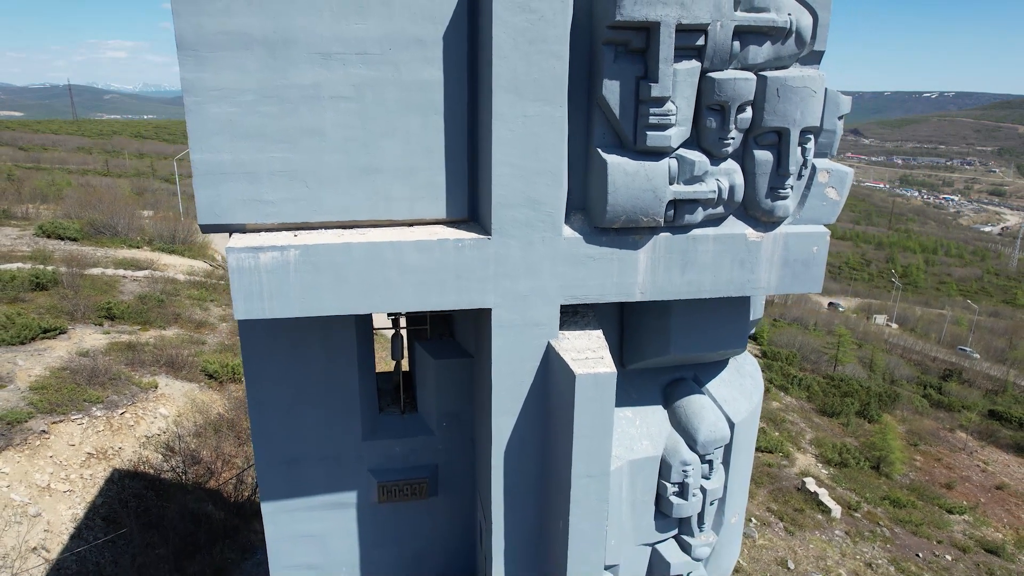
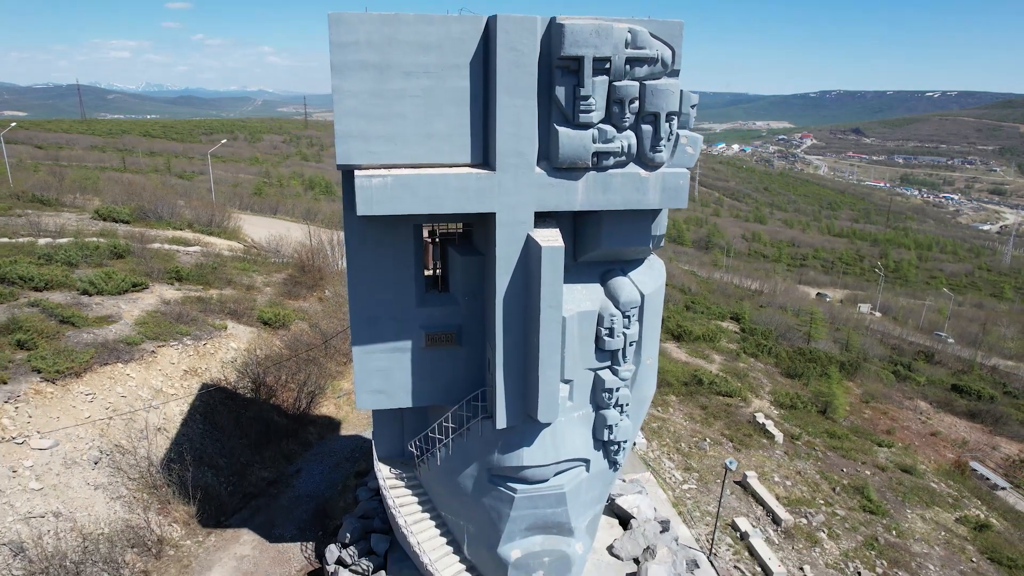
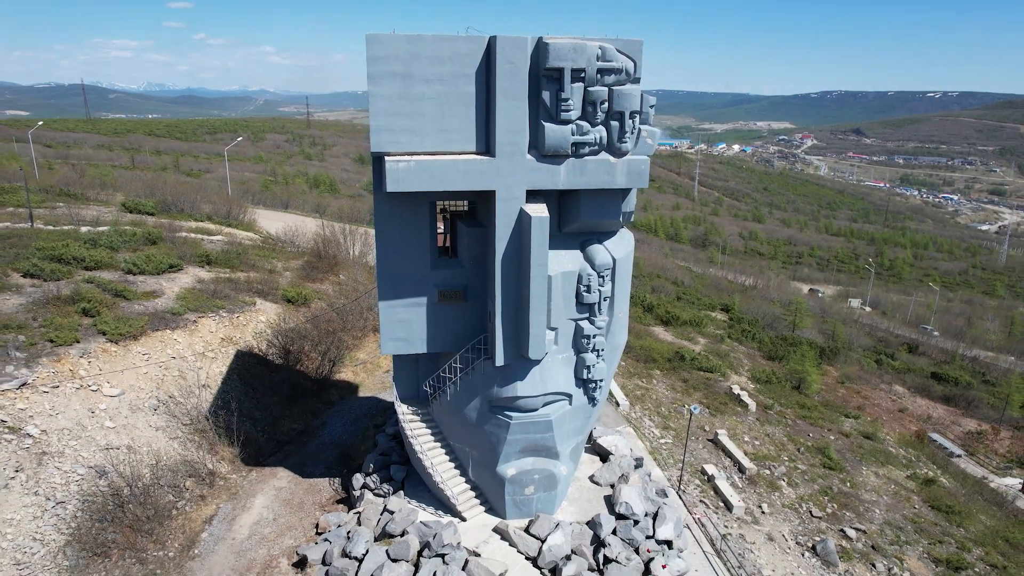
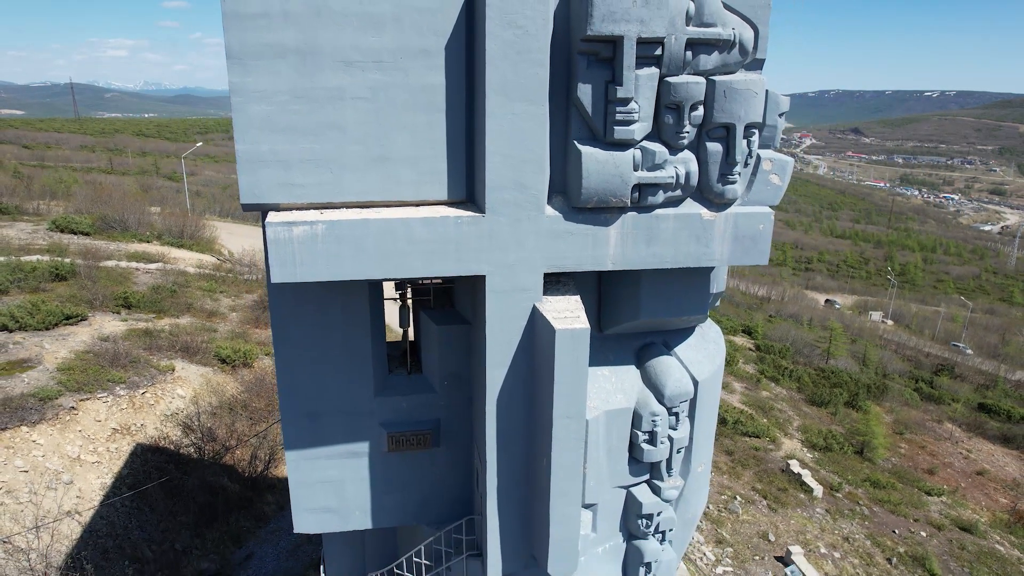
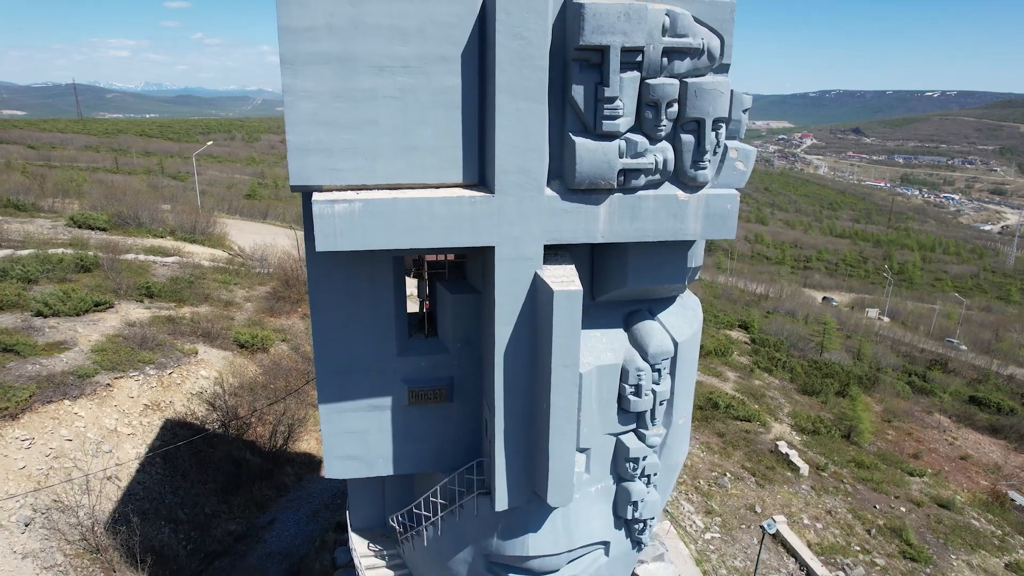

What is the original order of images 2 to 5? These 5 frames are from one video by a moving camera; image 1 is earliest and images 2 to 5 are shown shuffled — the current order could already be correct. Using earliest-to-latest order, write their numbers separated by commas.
4, 5, 2, 3
